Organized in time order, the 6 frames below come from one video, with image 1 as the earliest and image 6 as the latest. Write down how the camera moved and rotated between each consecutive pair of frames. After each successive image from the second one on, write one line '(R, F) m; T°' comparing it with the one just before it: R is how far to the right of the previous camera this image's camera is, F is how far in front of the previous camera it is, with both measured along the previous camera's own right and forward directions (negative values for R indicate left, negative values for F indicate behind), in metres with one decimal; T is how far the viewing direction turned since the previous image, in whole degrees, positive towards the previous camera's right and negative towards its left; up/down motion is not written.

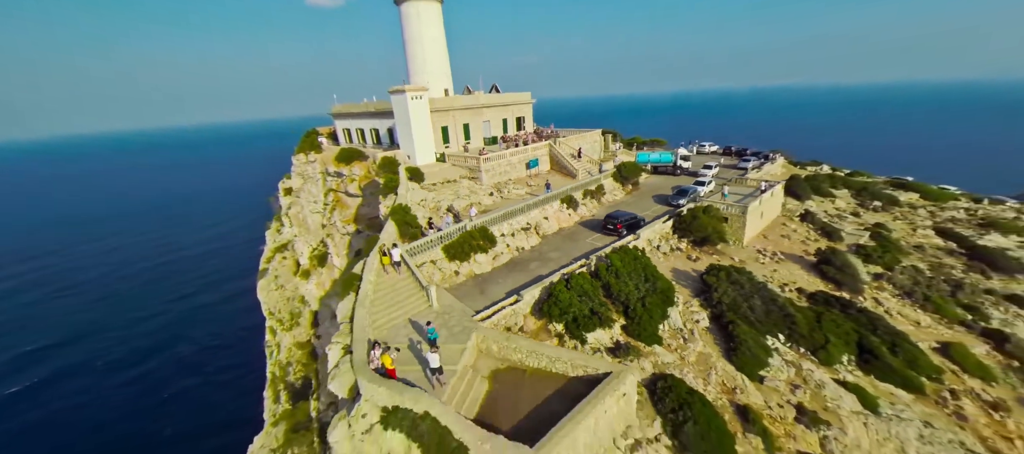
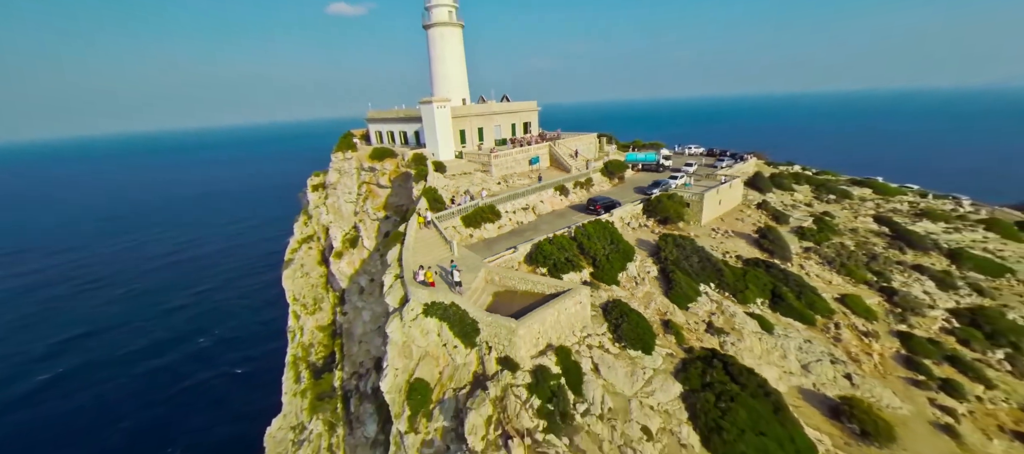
(+0.5, -4.5) m; -2°
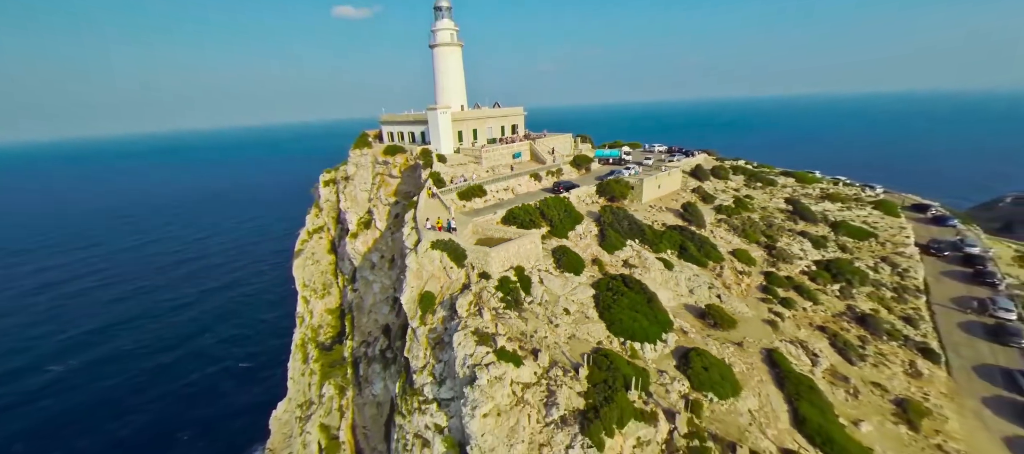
(+1.3, -6.5) m; 0°
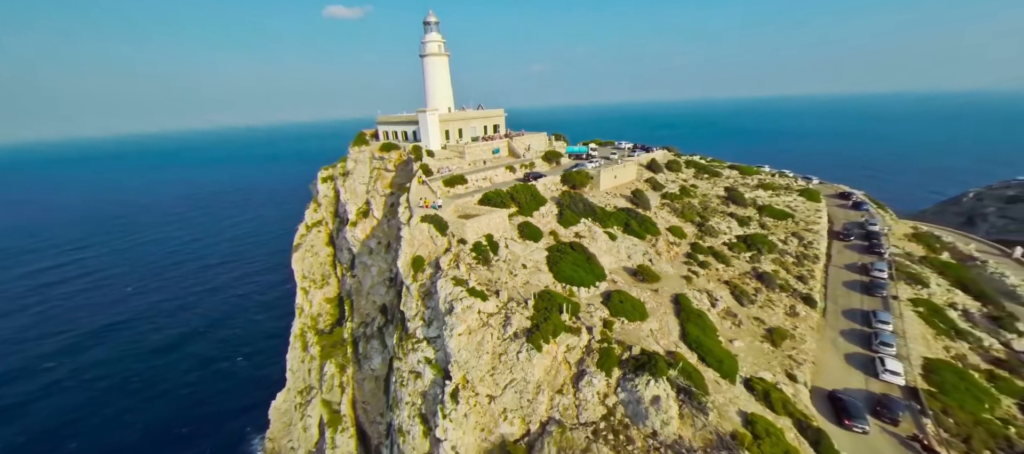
(+1.4, -5.1) m; +1°
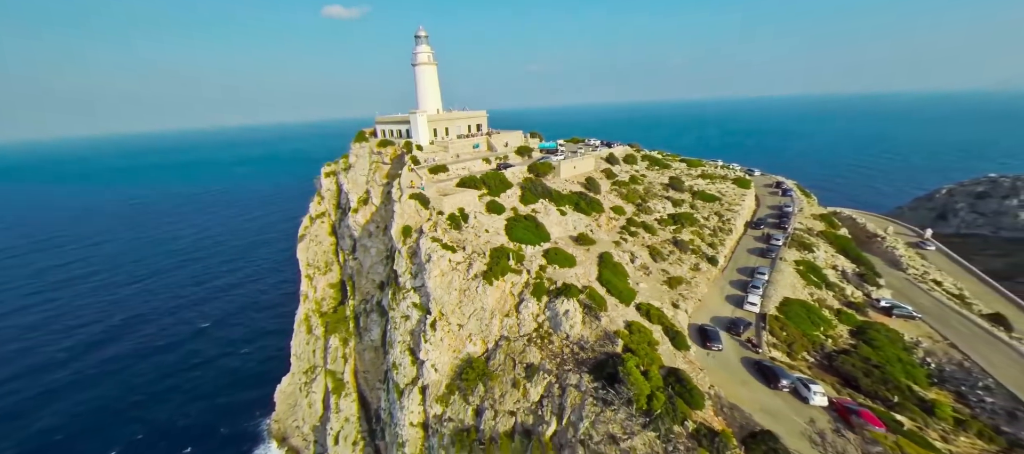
(+2.6, -6.7) m; 0°
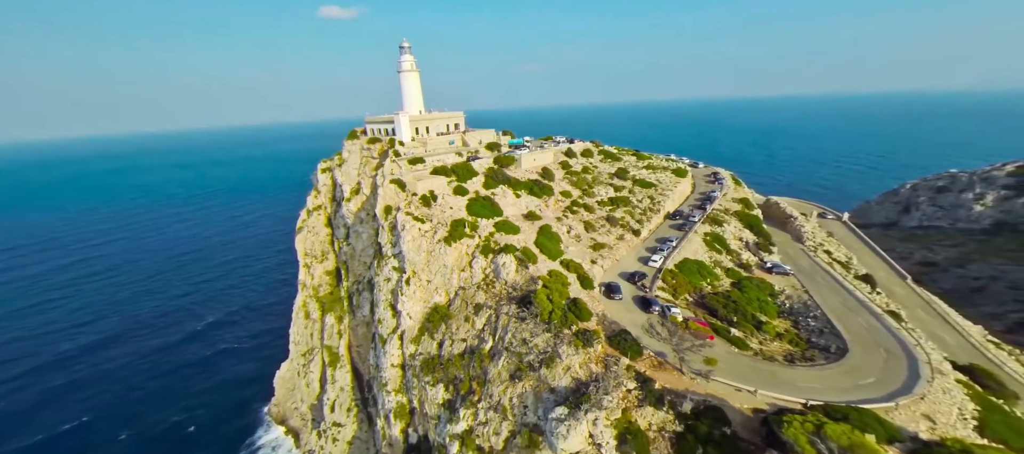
(+3.7, -7.2) m; +1°
